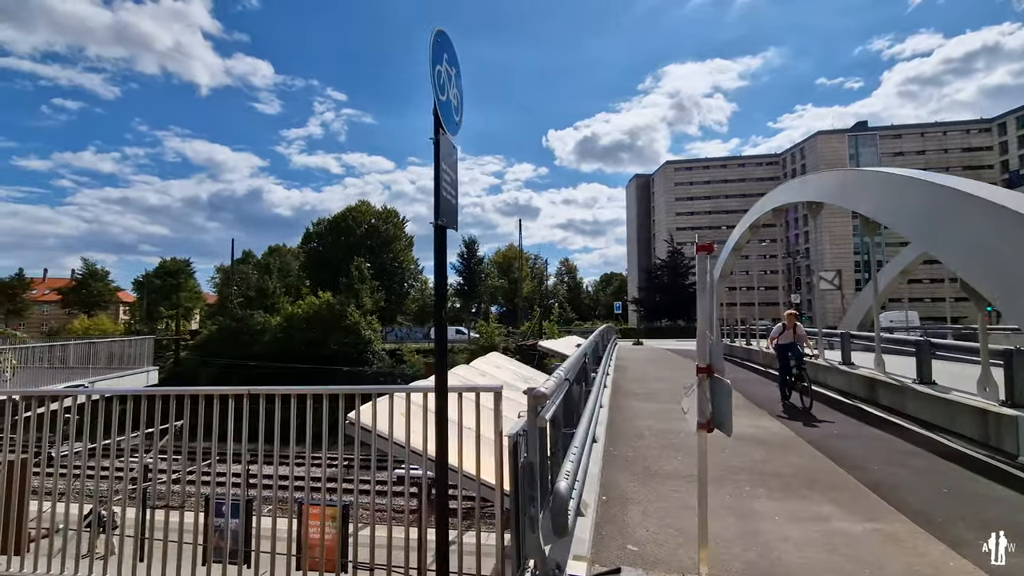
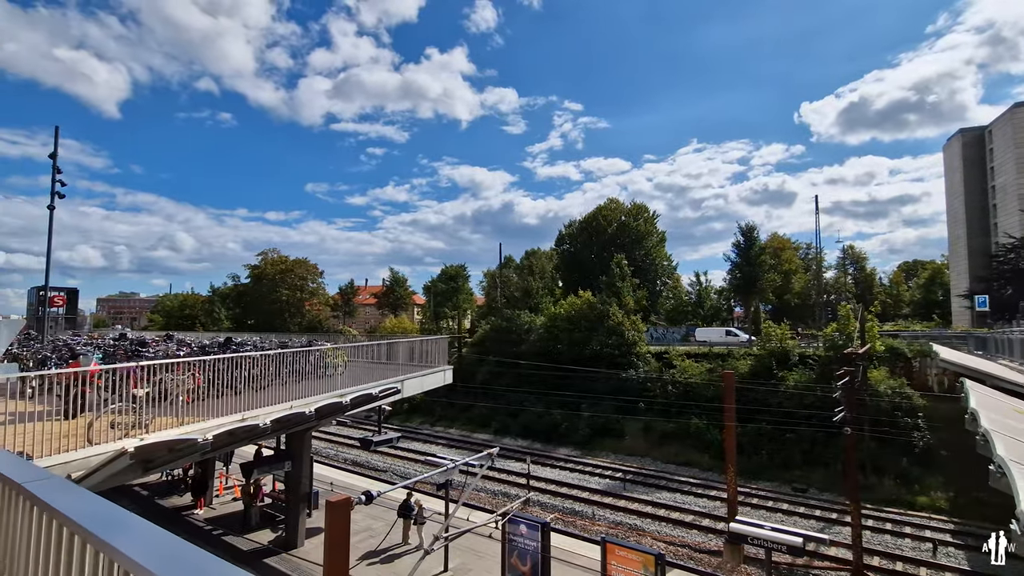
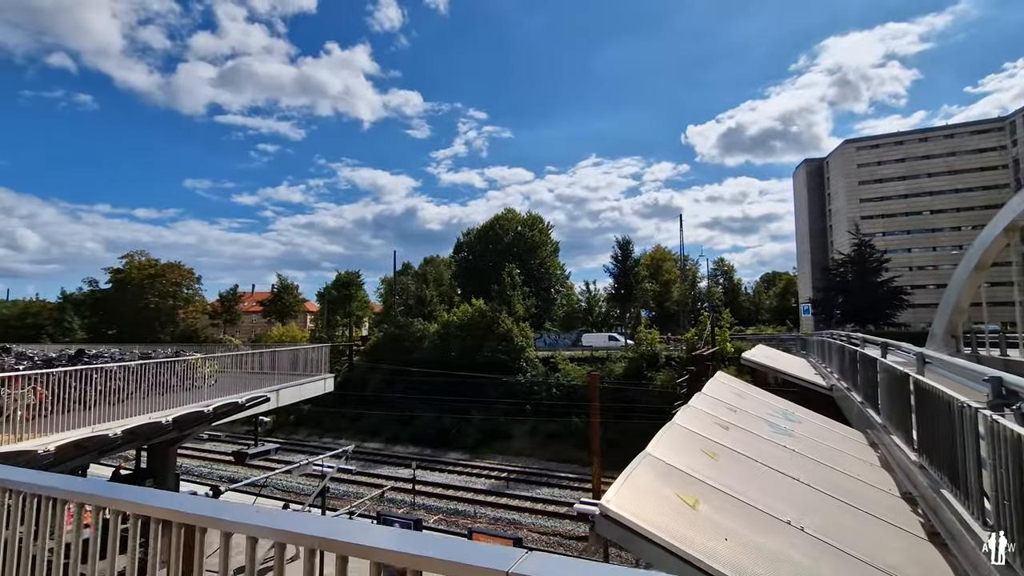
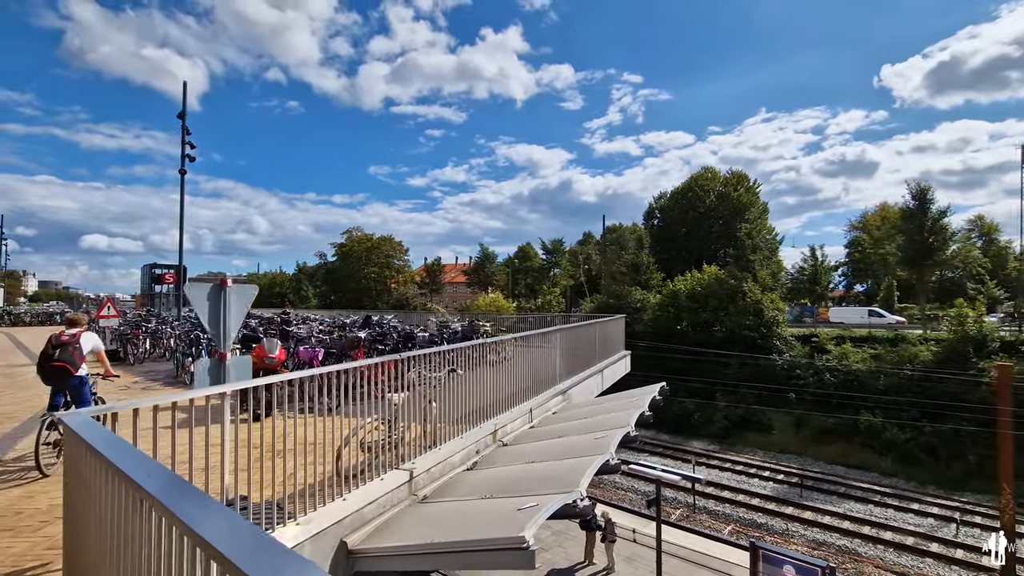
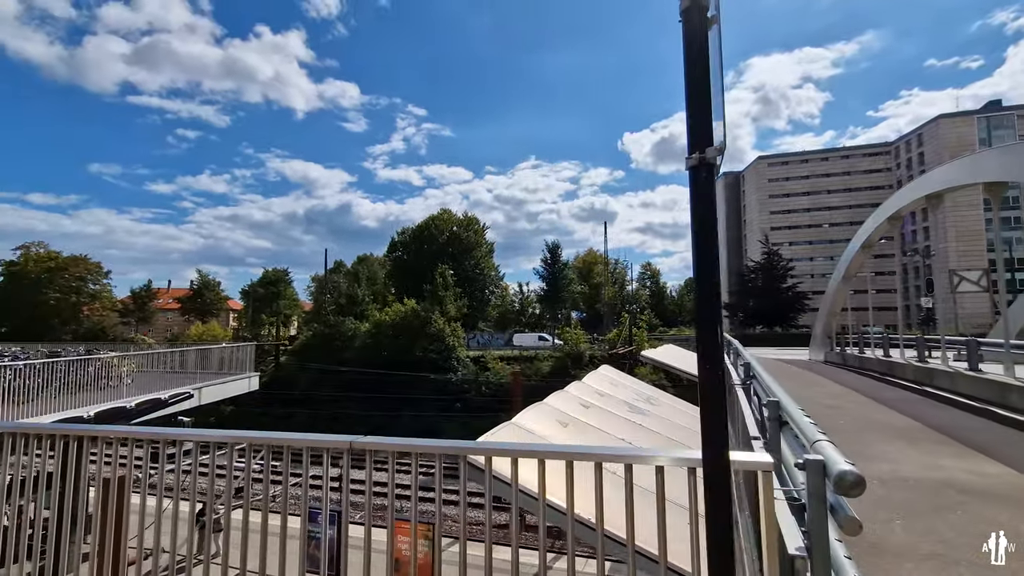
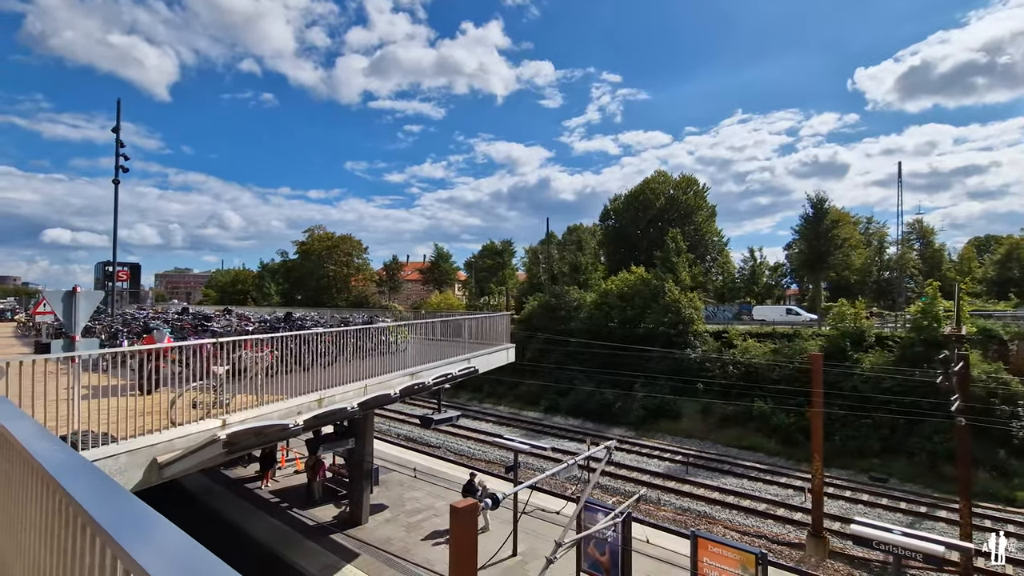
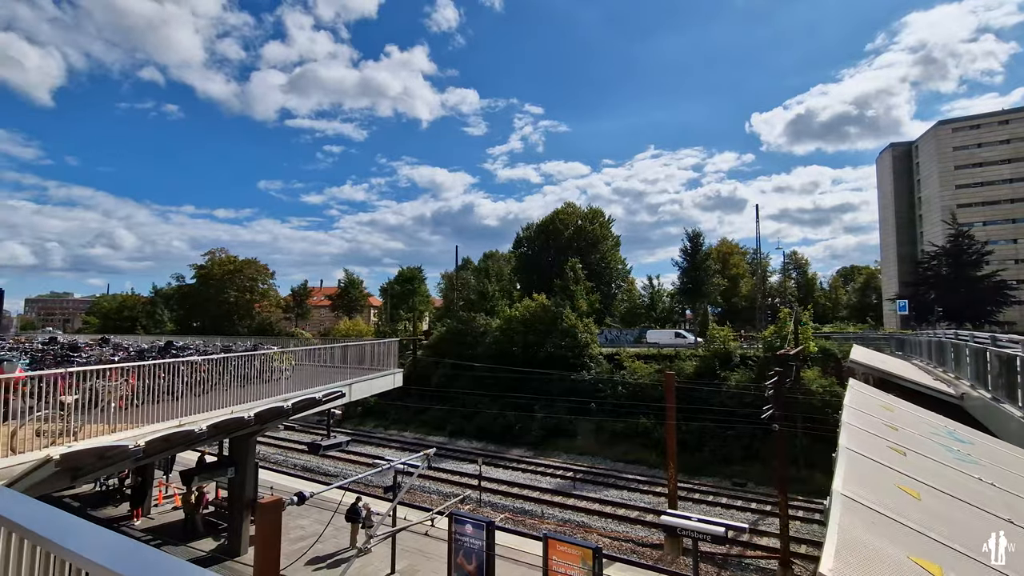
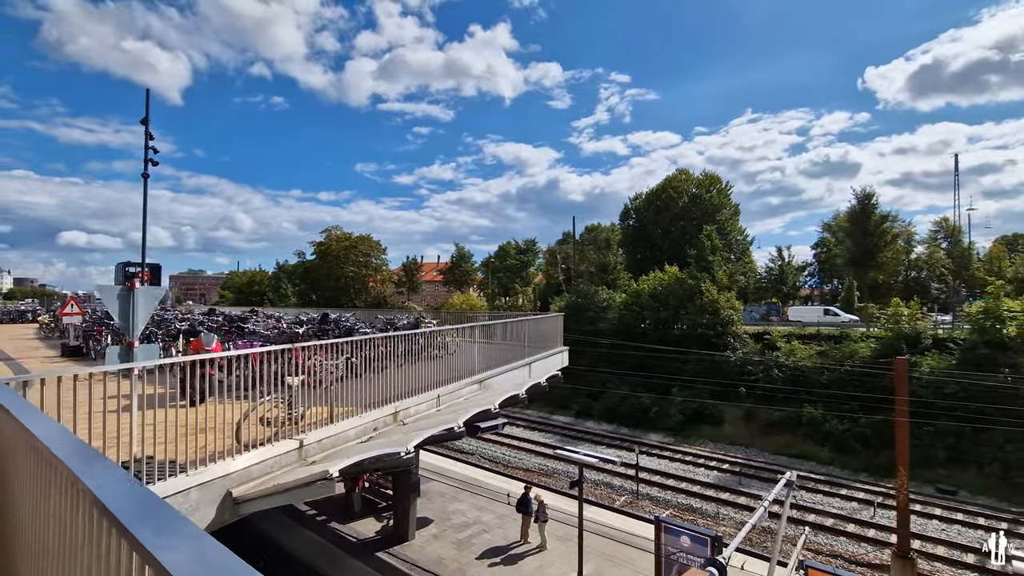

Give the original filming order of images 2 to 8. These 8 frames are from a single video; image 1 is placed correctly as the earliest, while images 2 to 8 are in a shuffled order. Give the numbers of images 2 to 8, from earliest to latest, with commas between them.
5, 3, 7, 2, 6, 8, 4
